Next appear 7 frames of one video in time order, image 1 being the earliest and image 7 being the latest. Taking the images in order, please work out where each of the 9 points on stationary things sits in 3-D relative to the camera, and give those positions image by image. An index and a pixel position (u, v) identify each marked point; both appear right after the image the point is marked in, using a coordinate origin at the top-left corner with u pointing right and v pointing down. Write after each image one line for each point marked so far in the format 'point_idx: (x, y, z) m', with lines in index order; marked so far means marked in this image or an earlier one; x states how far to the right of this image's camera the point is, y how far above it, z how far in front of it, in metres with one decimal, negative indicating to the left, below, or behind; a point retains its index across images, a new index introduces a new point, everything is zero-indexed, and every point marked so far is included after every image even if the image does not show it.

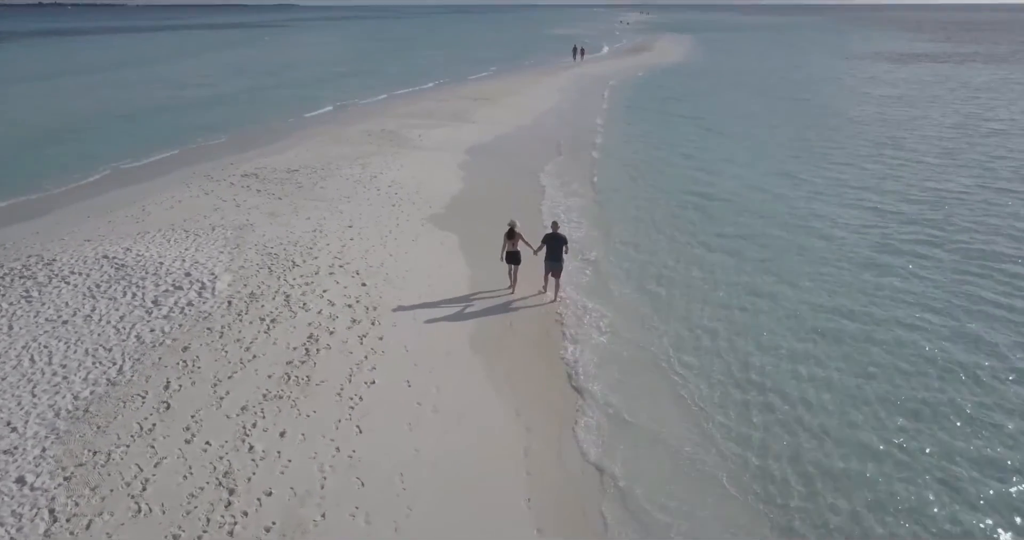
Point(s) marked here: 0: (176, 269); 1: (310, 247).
0: (-4.9, 0.0, +10.8) m
1: (-3.4, +0.4, +12.4) m
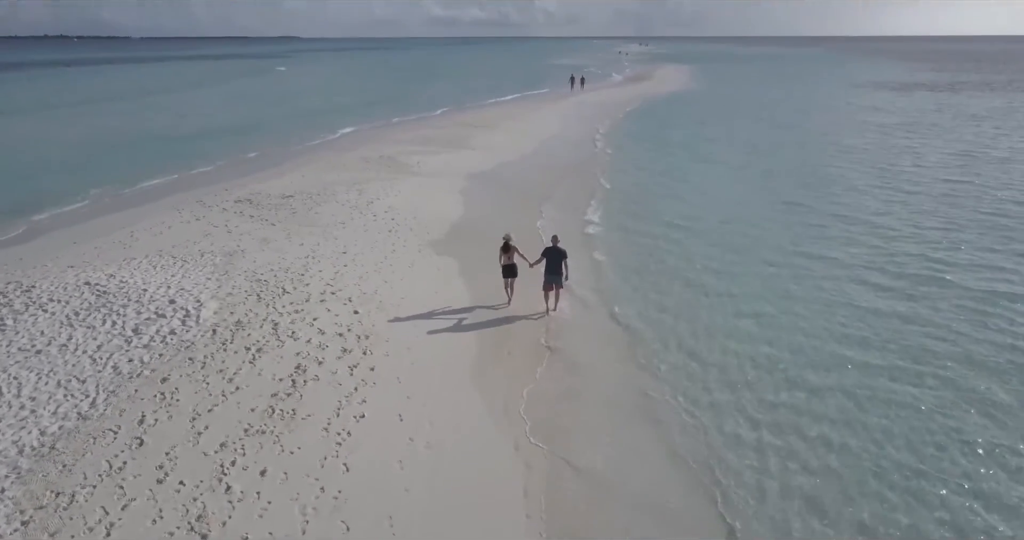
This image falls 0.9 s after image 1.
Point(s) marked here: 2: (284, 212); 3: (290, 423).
0: (-4.9, -0.4, +10.3) m
1: (-3.4, -0.1, +12.0) m
2: (-5.0, +1.3, +16.0) m
3: (-2.3, -1.6, +7.7) m
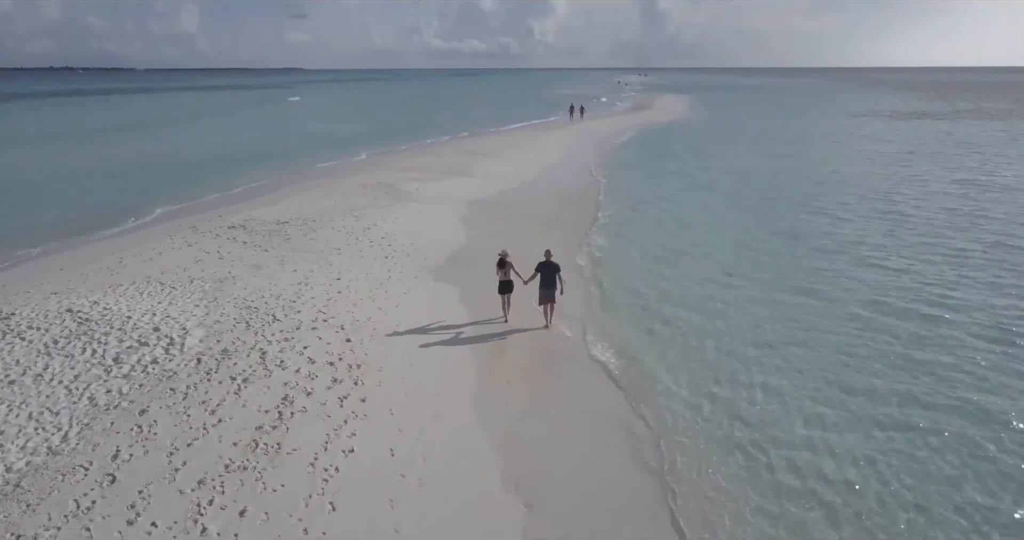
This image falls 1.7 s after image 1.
0: (-5.0, -0.7, +9.9) m
1: (-3.4, -0.5, +11.5) m
2: (-5.0, +0.7, +15.7) m
3: (-2.3, -1.9, +7.2) m
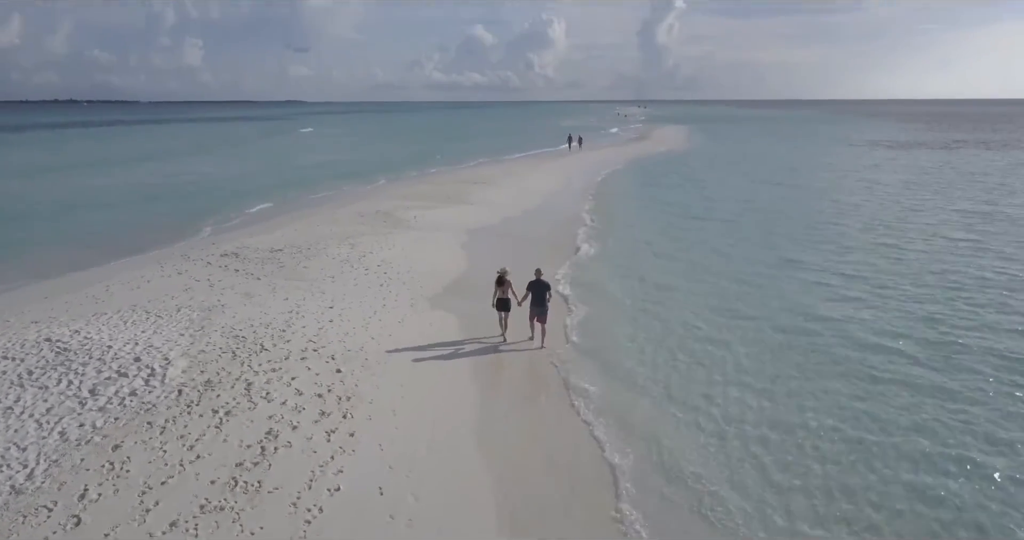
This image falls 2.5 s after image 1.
0: (-5.0, -1.1, +9.5) m
1: (-3.5, -0.9, +11.1) m
2: (-5.0, +0.1, +15.3) m
3: (-2.4, -2.1, +6.8) m
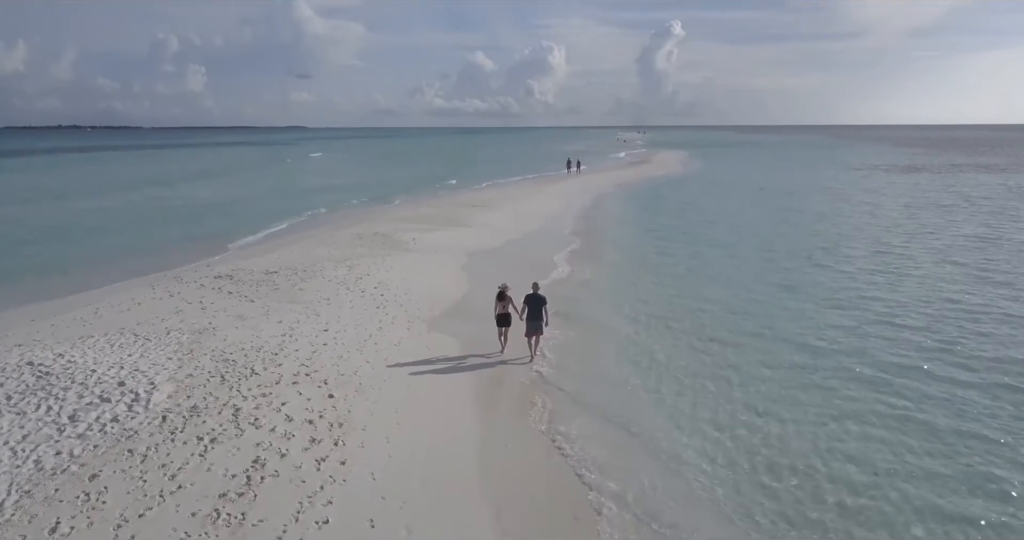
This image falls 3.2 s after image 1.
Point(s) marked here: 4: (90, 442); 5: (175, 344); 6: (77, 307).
0: (-5.0, -1.3, +9.1) m
1: (-3.5, -1.2, +10.8) m
2: (-5.0, -0.4, +15.0) m
3: (-2.4, -2.3, +6.4) m
4: (-4.4, -1.8, +7.6) m
5: (-5.0, -1.1, +10.9) m
6: (-8.1, -0.7, +13.7) m
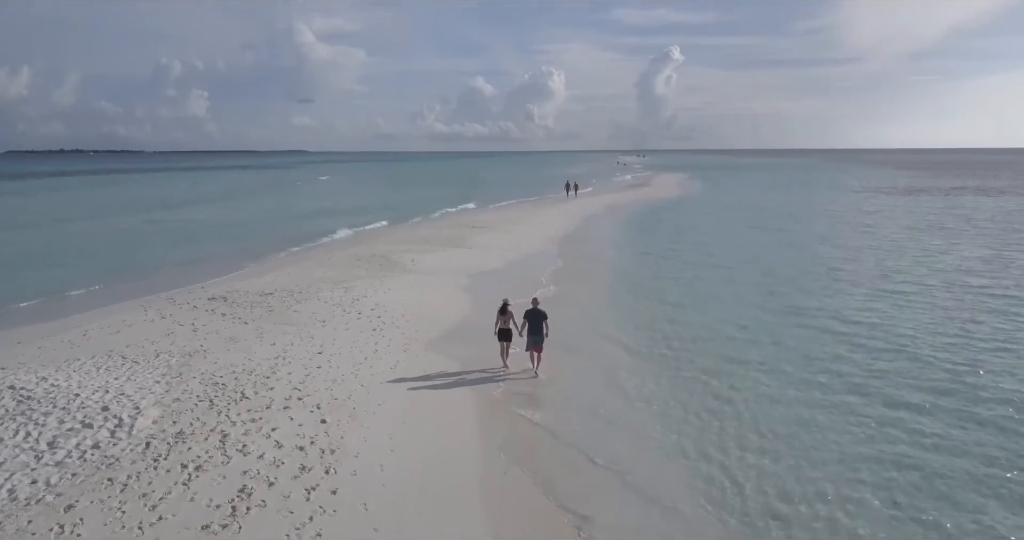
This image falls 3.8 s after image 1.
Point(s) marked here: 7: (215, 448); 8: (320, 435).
0: (-5.0, -1.6, +8.7) m
1: (-3.5, -1.5, +10.4) m
2: (-5.0, -0.8, +14.7) m
3: (-2.4, -2.4, +6.0) m
4: (-4.4, -2.0, +7.2) m
5: (-5.0, -1.4, +10.6) m
6: (-8.1, -1.1, +13.4) m
7: (-3.2, -1.9, +7.9) m
8: (-2.3, -1.9, +8.6) m
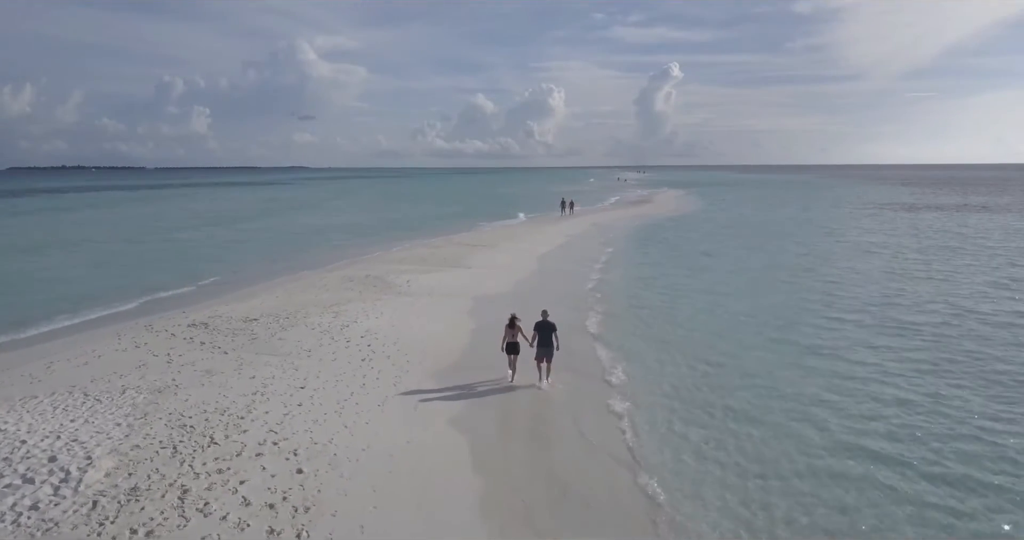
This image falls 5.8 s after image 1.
0: (-5.0, -1.9, +7.8) m
1: (-3.5, -1.9, +9.4) m
2: (-5.0, -1.3, +13.7) m
3: (-2.4, -2.7, +5.0) m
4: (-4.4, -2.3, +6.2) m
5: (-5.0, -1.8, +9.6) m
6: (-8.1, -1.5, +12.4) m
7: (-3.2, -2.2, +7.0) m
8: (-2.3, -2.3, +7.6) m
